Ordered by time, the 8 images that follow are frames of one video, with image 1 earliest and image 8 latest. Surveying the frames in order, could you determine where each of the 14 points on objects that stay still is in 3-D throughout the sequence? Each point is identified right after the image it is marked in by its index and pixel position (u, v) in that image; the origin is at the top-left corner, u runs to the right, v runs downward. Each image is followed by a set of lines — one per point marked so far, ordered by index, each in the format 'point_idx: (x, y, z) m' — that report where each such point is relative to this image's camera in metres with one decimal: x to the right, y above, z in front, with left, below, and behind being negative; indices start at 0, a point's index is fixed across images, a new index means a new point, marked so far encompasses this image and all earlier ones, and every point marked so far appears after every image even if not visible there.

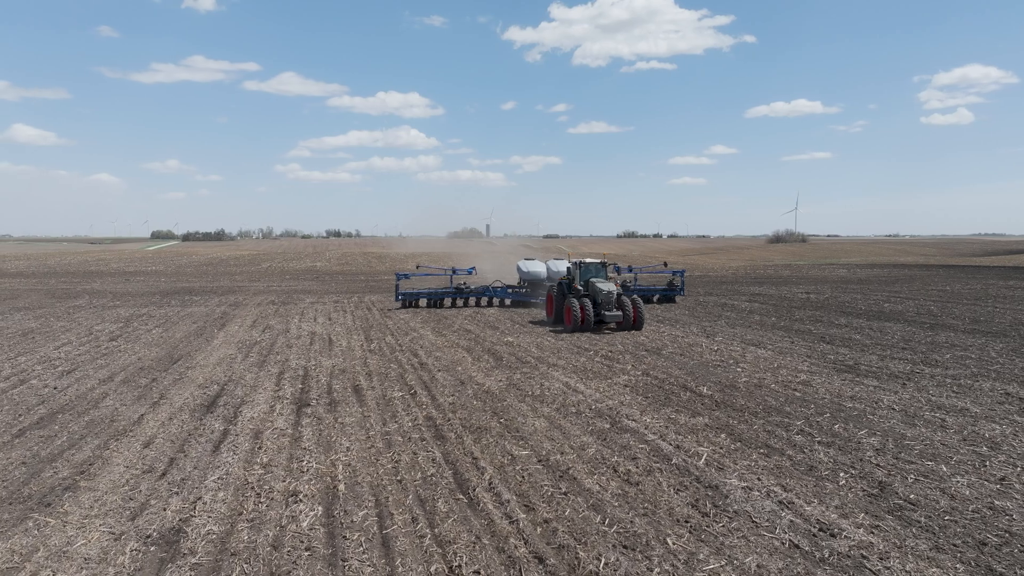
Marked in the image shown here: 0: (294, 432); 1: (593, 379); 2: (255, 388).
0: (-2.1, -1.4, +7.8) m
1: (+1.0, -1.2, +10.6) m
2: (-3.1, -1.2, +9.8) m
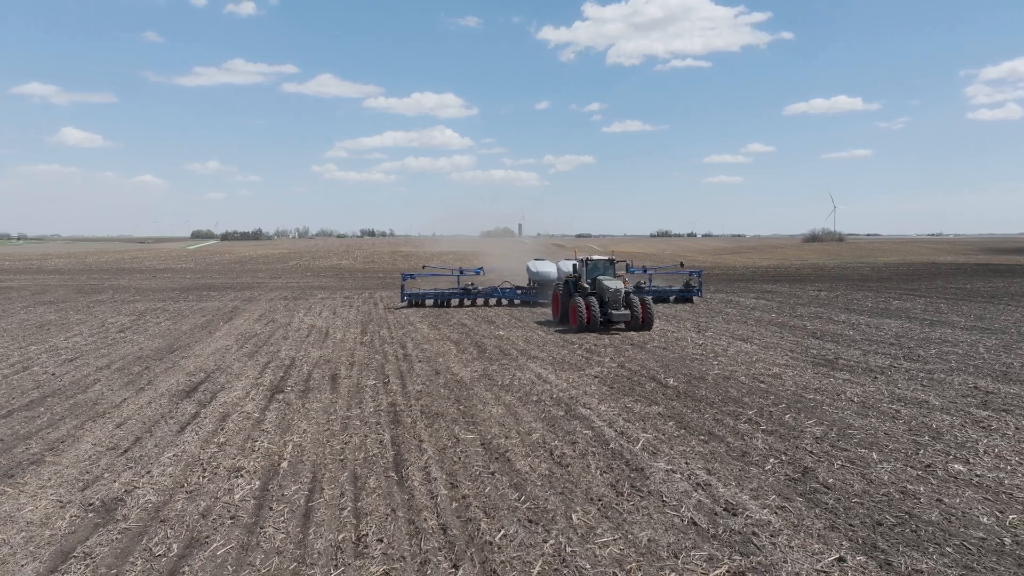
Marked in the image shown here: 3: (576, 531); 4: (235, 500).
0: (-2.6, -1.3, +8.2) m
1: (+0.7, -1.1, +10.8) m
2: (-3.5, -1.1, +10.3) m
3: (+0.4, -1.6, +5.2) m
4: (-2.0, -1.5, +5.7) m
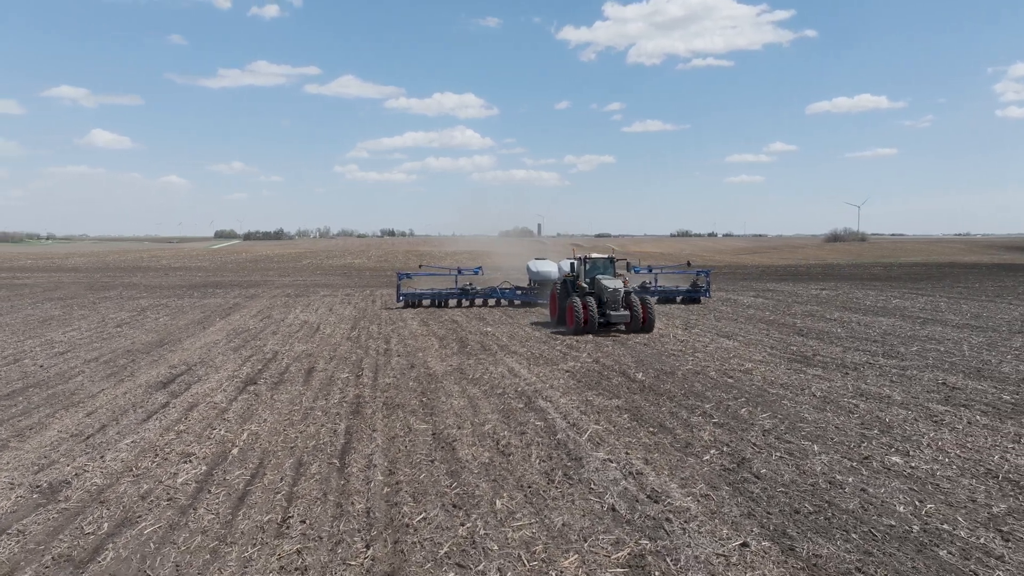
0: (-3.0, -1.2, +8.4) m
1: (+0.4, -1.0, +10.9) m
2: (-3.8, -1.0, +10.5) m
3: (-0.1, -1.5, +5.3) m
4: (-2.5, -1.4, +5.9) m
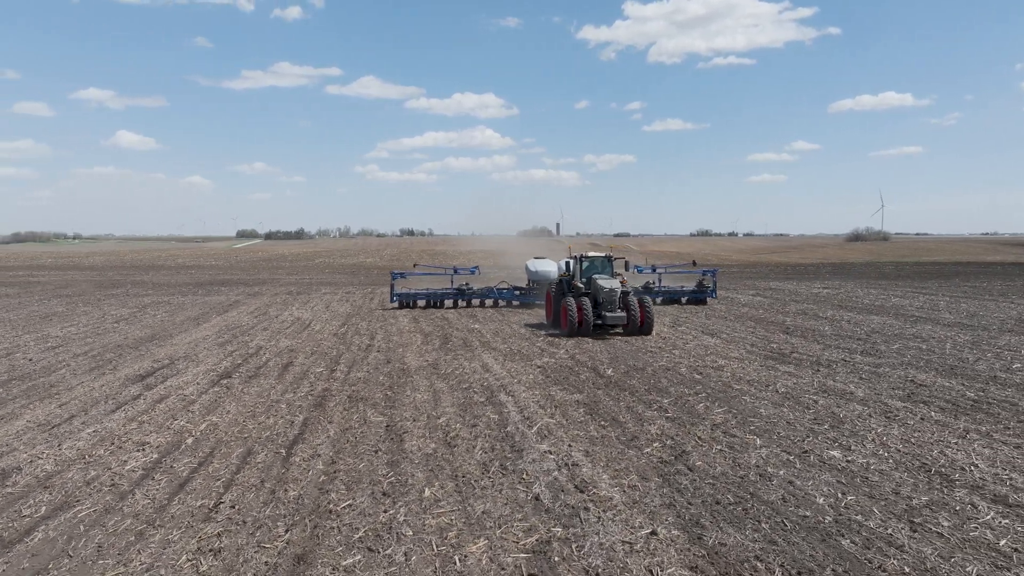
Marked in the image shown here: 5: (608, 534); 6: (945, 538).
0: (-3.4, -1.2, +8.7) m
1: (0.0, -1.0, +11.1) m
2: (-4.2, -1.0, +10.8) m
3: (-0.6, -1.5, +5.5) m
4: (-2.9, -1.4, +6.1) m
5: (+0.6, -1.5, +4.9) m
6: (+2.6, -1.5, +4.8) m
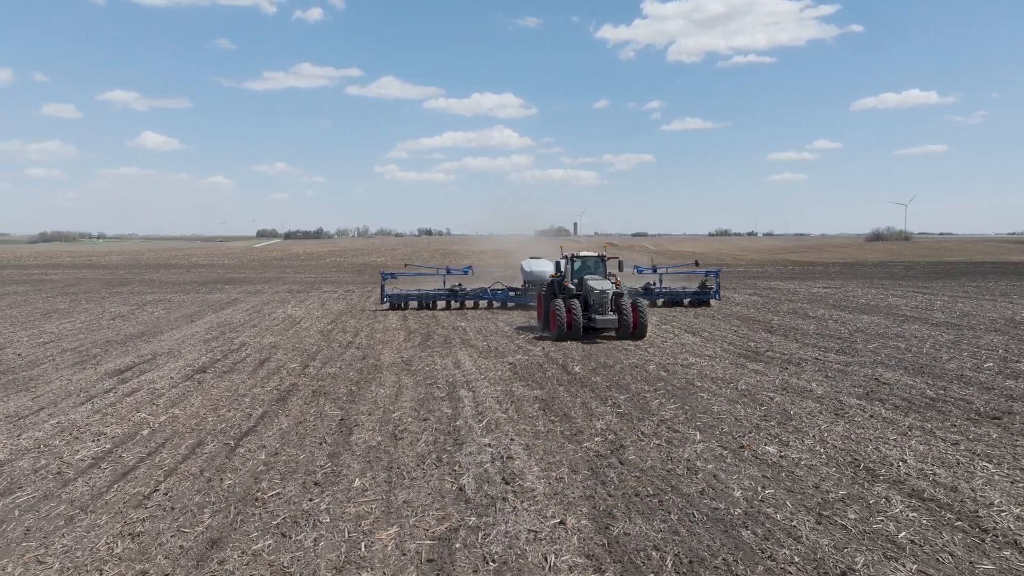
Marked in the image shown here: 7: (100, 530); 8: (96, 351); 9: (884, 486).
0: (-3.8, -1.1, +8.9) m
1: (-0.3, -1.0, +11.2) m
2: (-4.6, -1.0, +11.1) m
3: (-1.2, -1.4, +5.6) m
4: (-3.4, -1.3, +6.4) m
5: (0.0, -1.5, +5.0) m
6: (+2.0, -1.5, +4.9) m
7: (-2.5, -1.5, +4.9) m
8: (-6.0, -0.9, +11.7) m
9: (+2.6, -1.4, +5.7) m
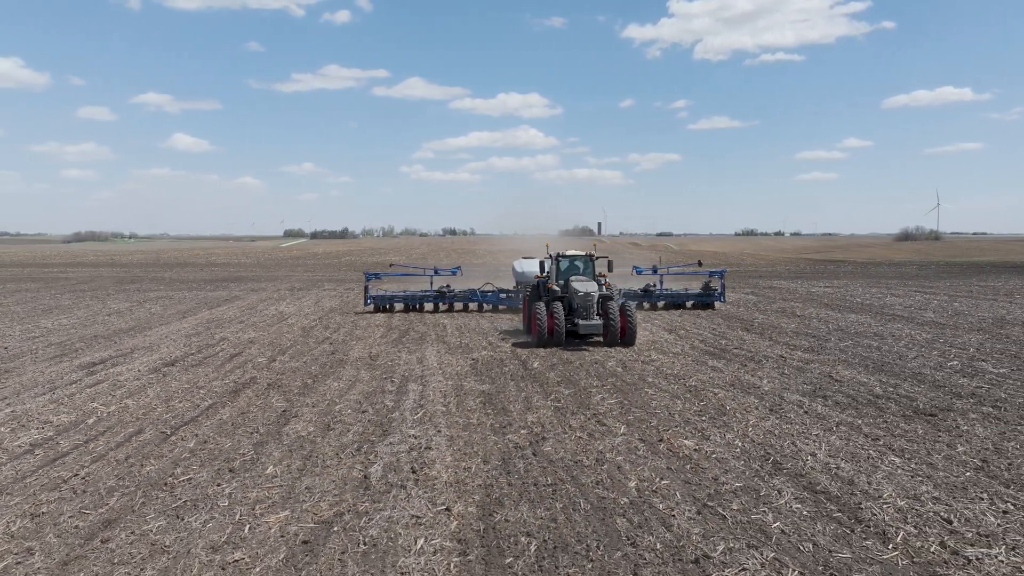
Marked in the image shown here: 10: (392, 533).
0: (-4.4, -1.1, +9.2) m
1: (-0.8, -0.9, +11.4) m
2: (-5.0, -0.9, +11.4) m
3: (-1.8, -1.4, +5.8) m
4: (-4.1, -1.3, +6.7) m
5: (-0.7, -1.4, +5.2) m
6: (+1.3, -1.4, +5.0) m
7: (-3.2, -1.4, +5.2) m
8: (-6.5, -0.9, +12.1) m
9: (+1.9, -1.4, +5.8) m
10: (-0.7, -1.4, +4.8) m
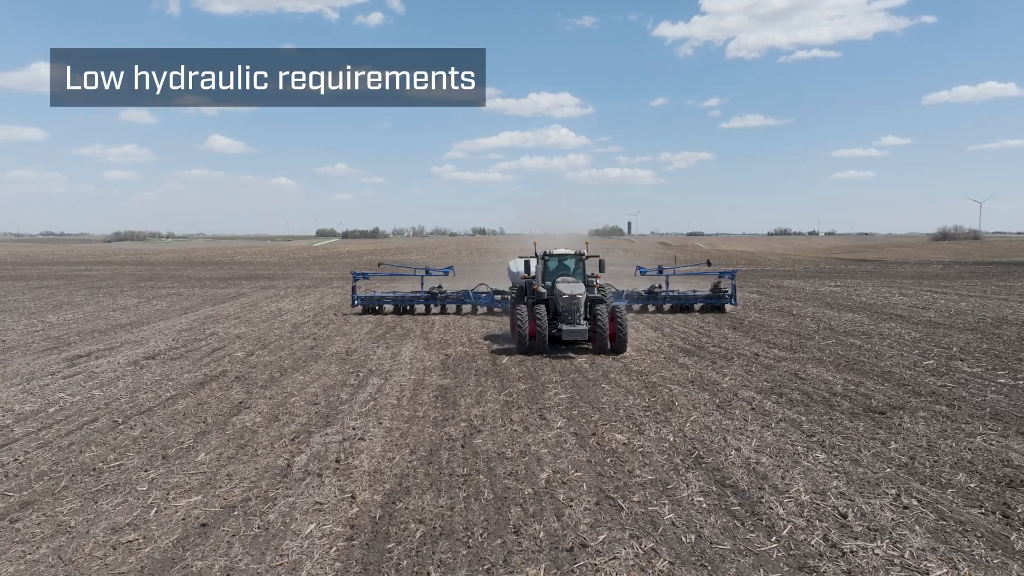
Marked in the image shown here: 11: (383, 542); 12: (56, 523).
0: (-4.8, -1.0, +9.5) m
1: (-1.2, -0.9, +11.5) m
2: (-5.4, -0.8, +11.7) m
3: (-2.4, -1.3, +6.0) m
4: (-4.7, -1.2, +7.0) m
5: (-1.3, -1.4, +5.3) m
6: (+0.7, -1.4, +5.0) m
7: (-3.9, -1.4, +5.4) m
8: (-6.8, -0.8, +12.5) m
9: (+1.3, -1.3, +5.8) m
10: (-1.4, -1.4, +4.9) m
11: (-0.7, -1.4, +4.6) m
12: (-2.7, -1.4, +4.8) m
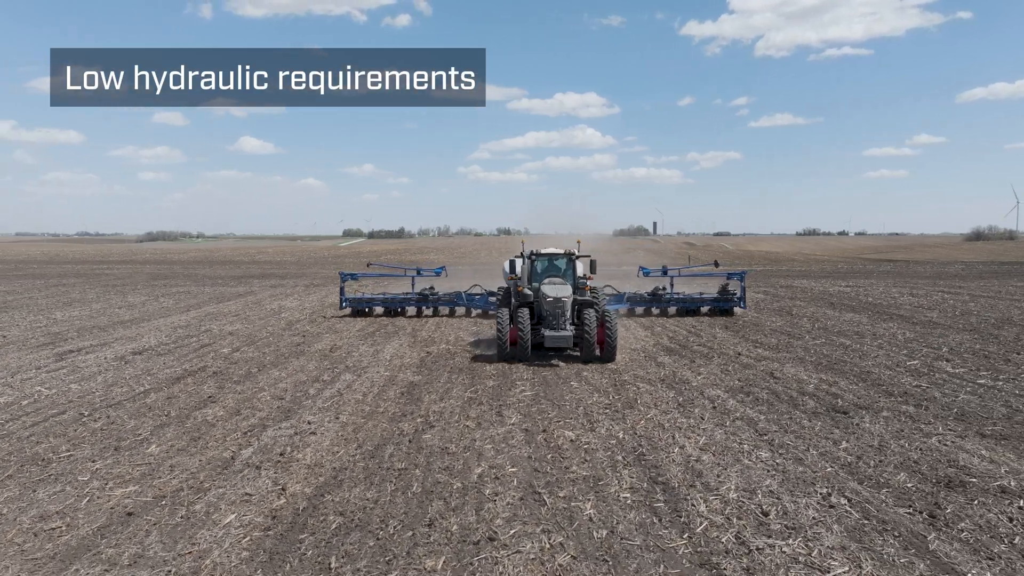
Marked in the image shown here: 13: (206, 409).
0: (-5.1, -1.0, +9.7) m
1: (-1.4, -0.8, +11.6) m
2: (-5.6, -0.8, +12.0) m
3: (-2.9, -1.3, +6.1) m
4: (-5.1, -1.2, +7.2) m
5: (-1.8, -1.3, +5.4) m
6: (+0.2, -1.3, +5.0) m
7: (-4.3, -1.3, +5.6) m
8: (-7.0, -0.7, +12.8) m
9: (+0.9, -1.3, +5.7) m
10: (-1.8, -1.4, +5.0) m
11: (-1.2, -1.4, +4.6) m
12: (-3.2, -1.4, +5.0) m
13: (-2.9, -1.1, +7.7) m
